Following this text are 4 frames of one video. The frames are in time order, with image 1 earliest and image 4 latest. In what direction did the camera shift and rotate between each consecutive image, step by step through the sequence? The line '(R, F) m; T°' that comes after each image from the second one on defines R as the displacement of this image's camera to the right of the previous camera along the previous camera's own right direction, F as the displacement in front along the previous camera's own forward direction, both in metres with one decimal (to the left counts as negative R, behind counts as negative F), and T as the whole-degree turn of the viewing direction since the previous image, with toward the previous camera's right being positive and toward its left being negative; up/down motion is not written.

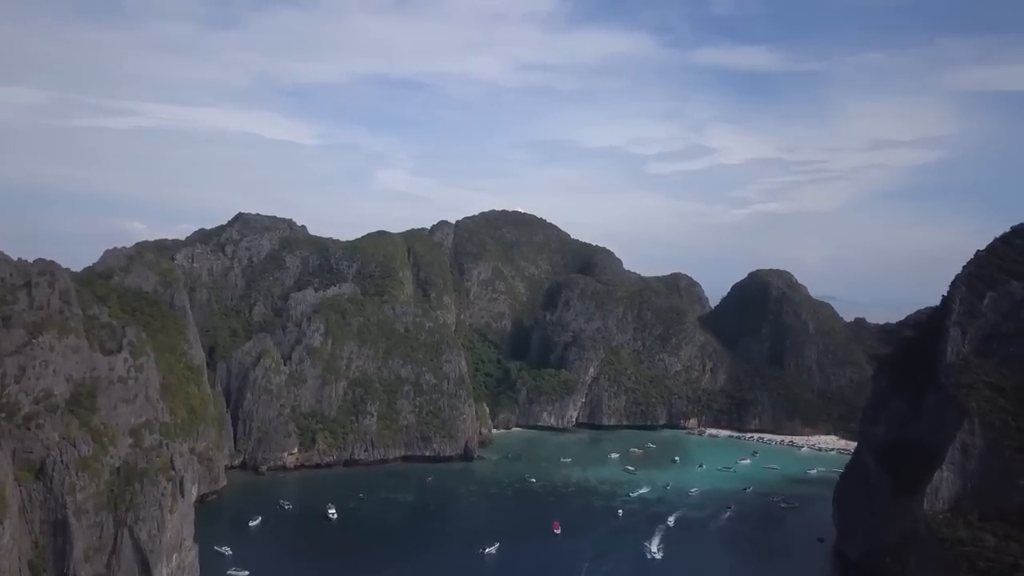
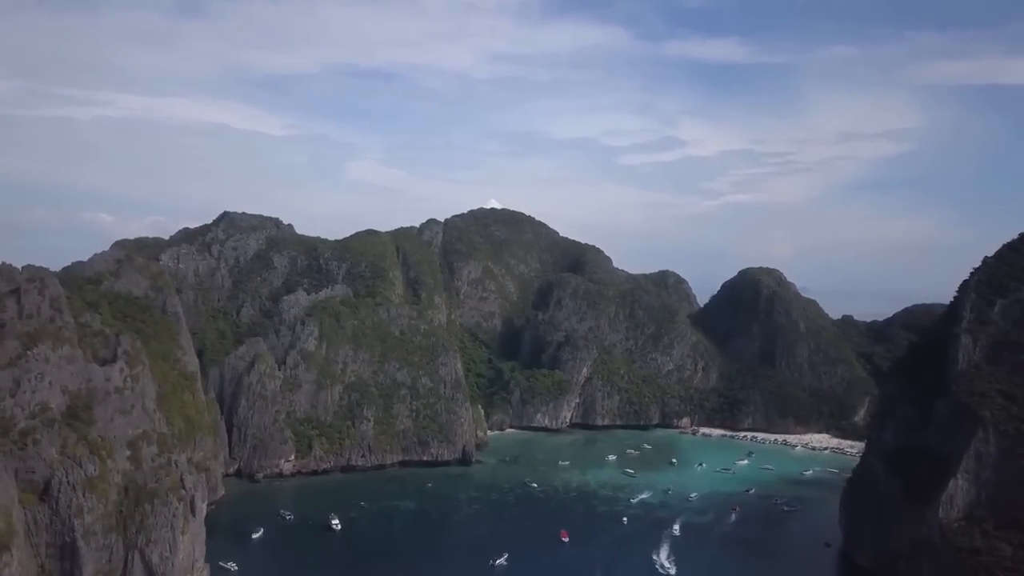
(-2.2, +0.8) m; +2°
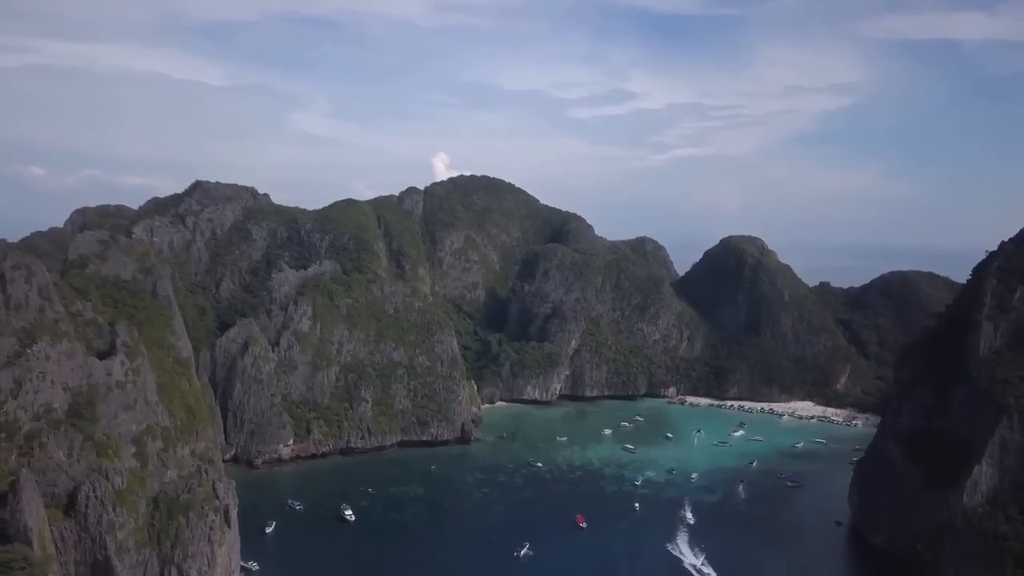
(-4.4, +1.4) m; +4°
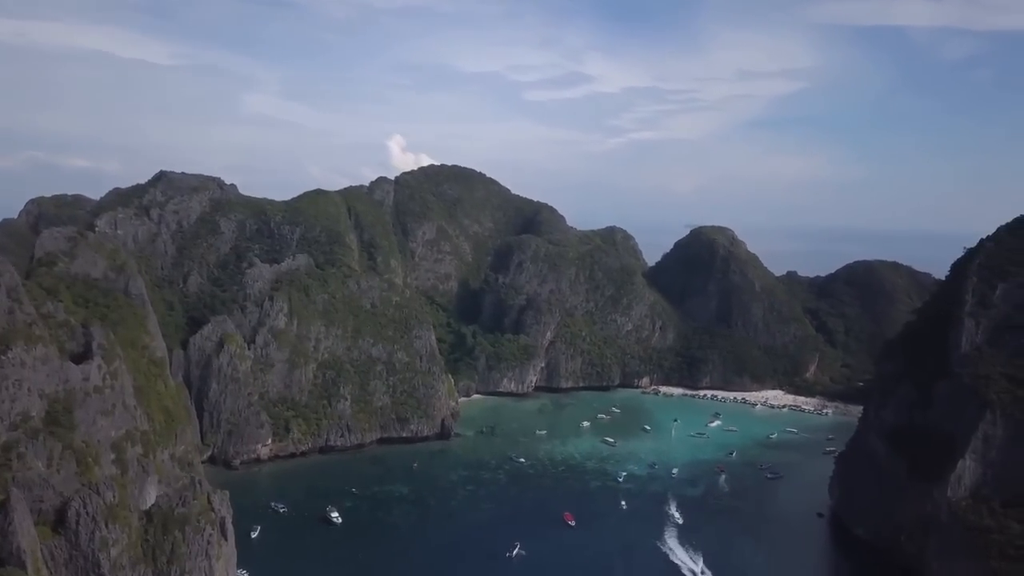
(-2.0, +0.5) m; +3°
